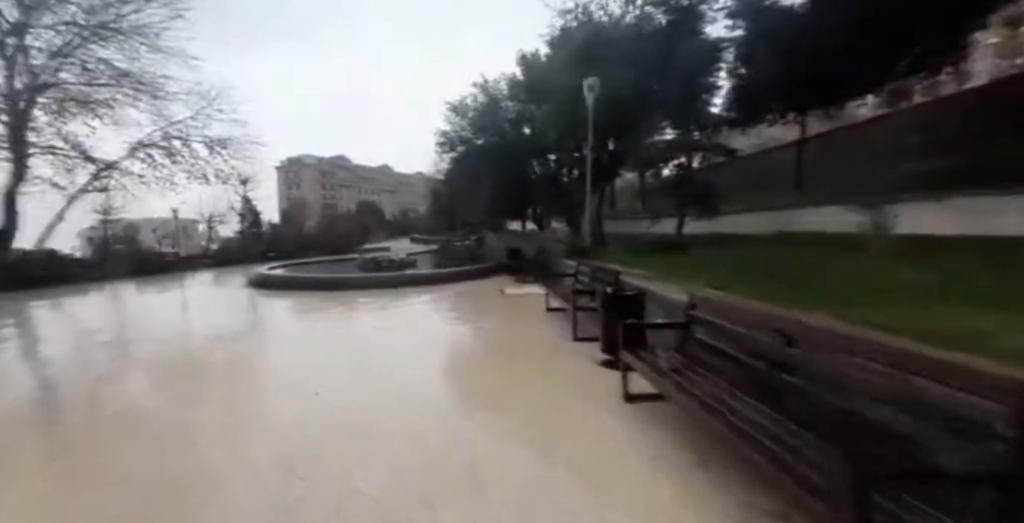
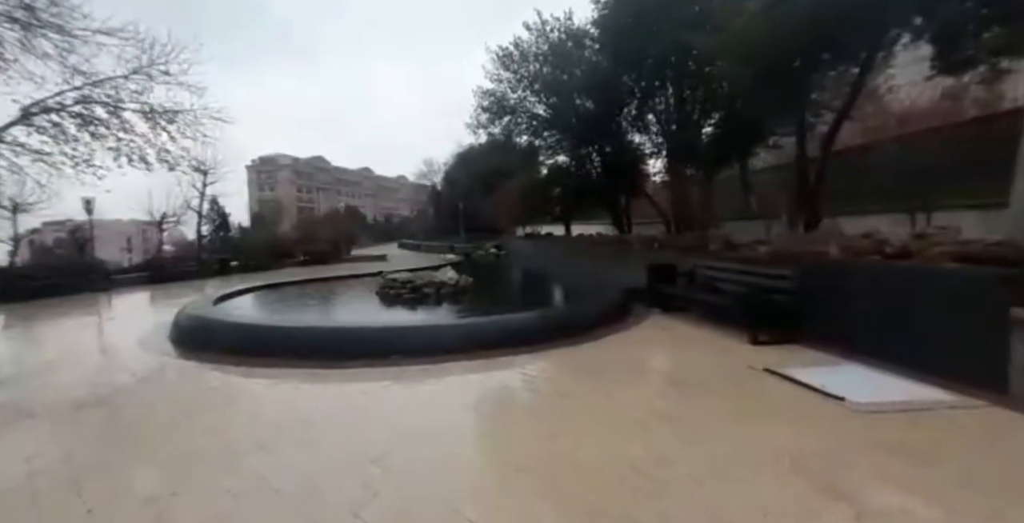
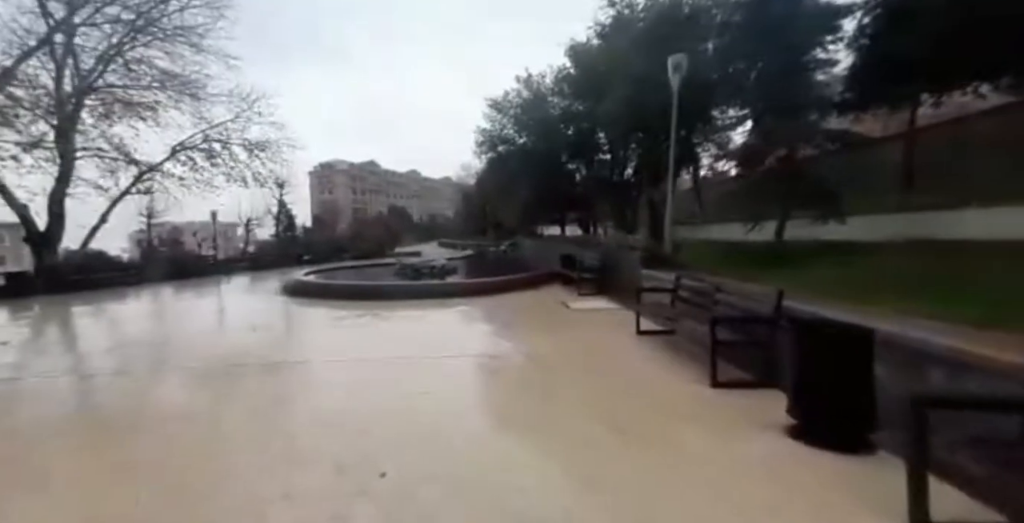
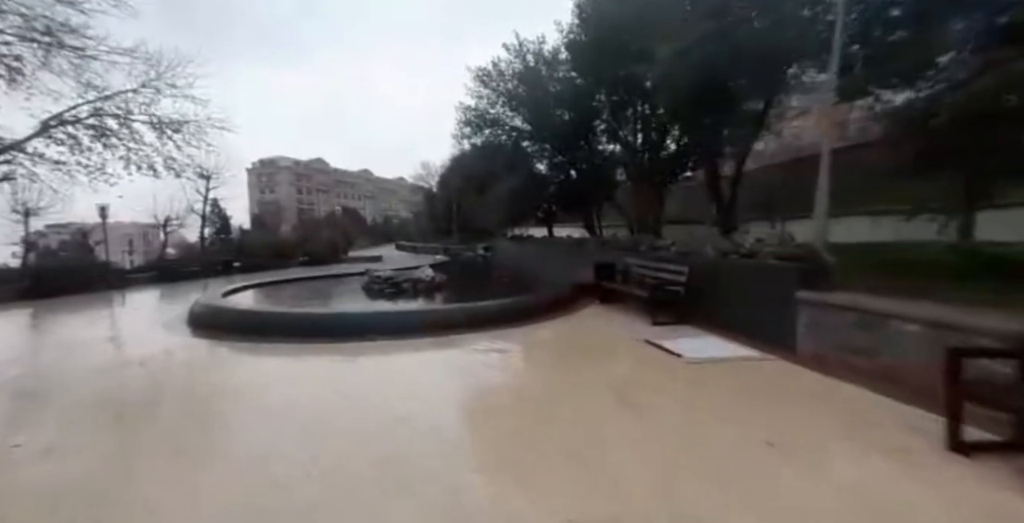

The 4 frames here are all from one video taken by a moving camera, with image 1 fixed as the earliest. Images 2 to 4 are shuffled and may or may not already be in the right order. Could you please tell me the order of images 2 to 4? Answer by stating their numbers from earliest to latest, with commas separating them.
3, 4, 2
